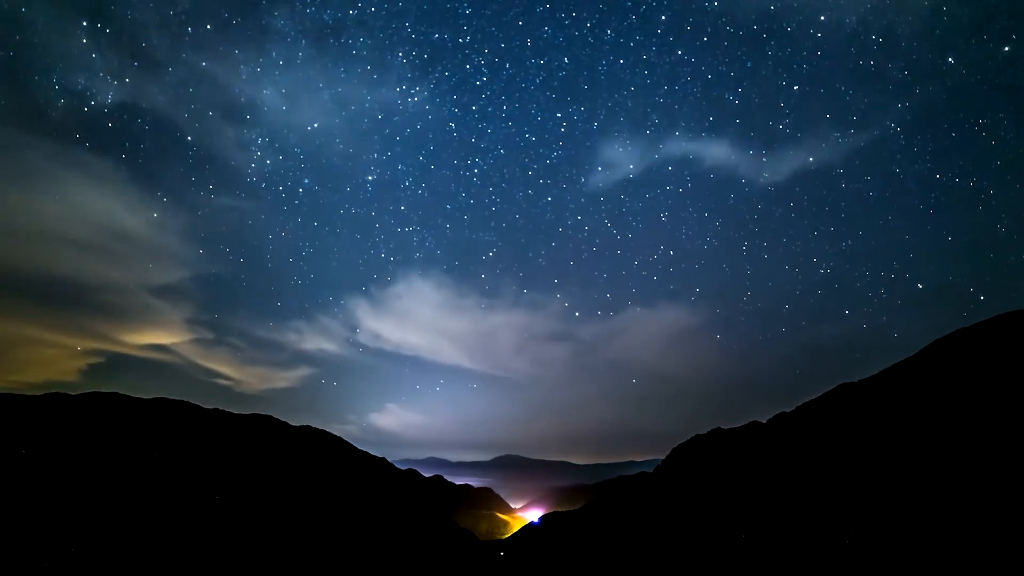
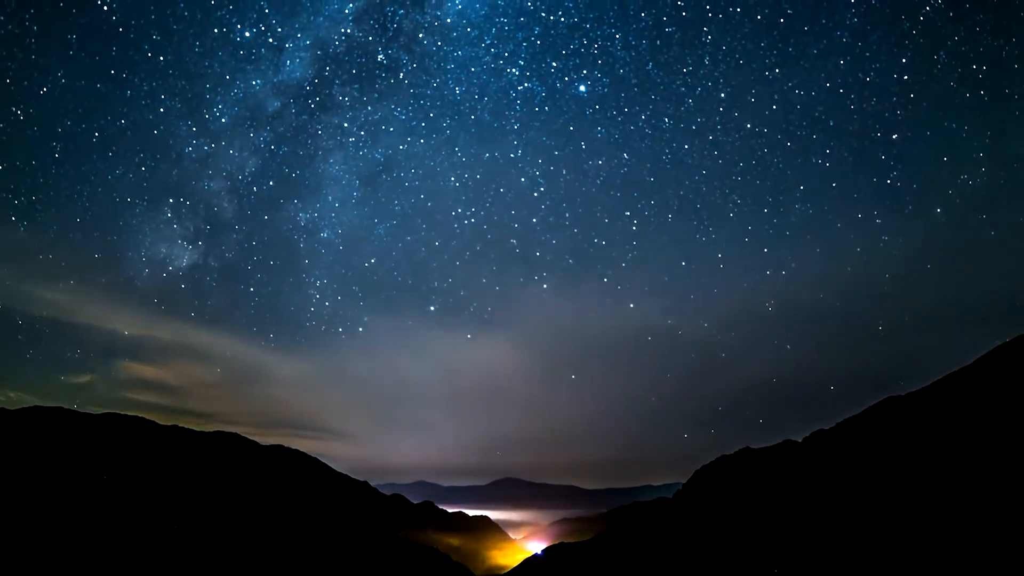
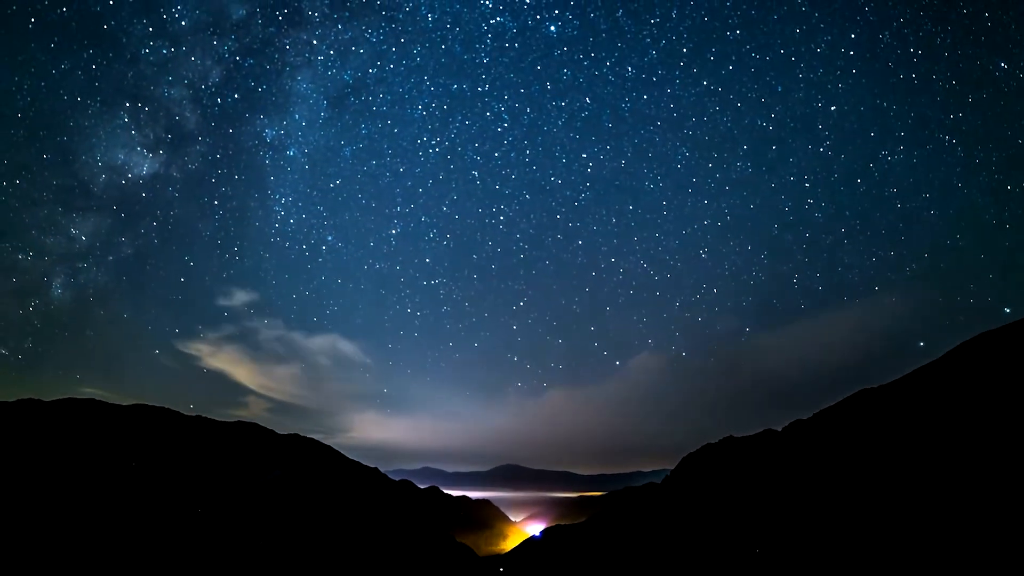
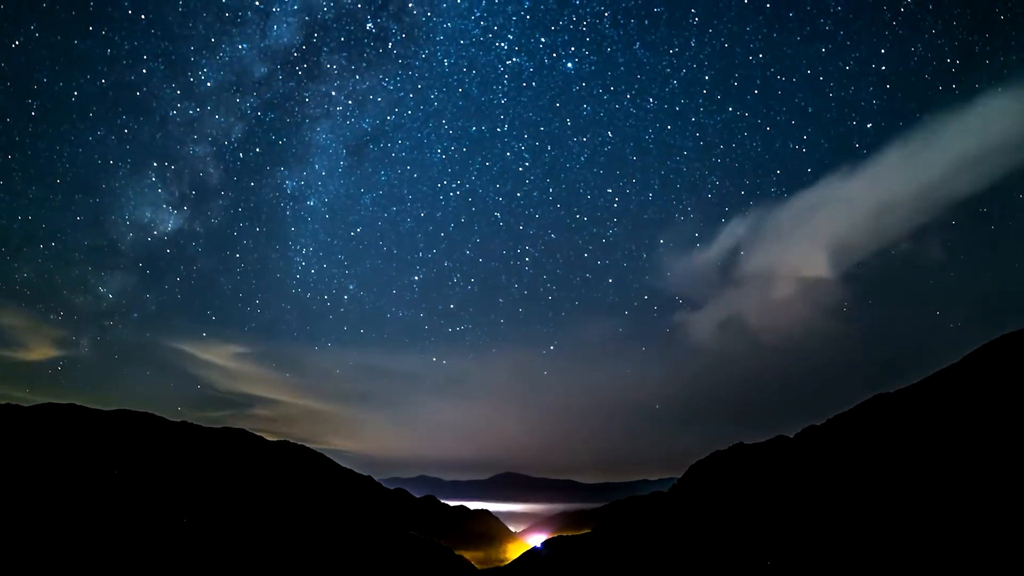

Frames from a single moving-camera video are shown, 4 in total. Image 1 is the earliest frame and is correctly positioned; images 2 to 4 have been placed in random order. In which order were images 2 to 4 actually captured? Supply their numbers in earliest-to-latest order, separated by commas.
3, 4, 2
